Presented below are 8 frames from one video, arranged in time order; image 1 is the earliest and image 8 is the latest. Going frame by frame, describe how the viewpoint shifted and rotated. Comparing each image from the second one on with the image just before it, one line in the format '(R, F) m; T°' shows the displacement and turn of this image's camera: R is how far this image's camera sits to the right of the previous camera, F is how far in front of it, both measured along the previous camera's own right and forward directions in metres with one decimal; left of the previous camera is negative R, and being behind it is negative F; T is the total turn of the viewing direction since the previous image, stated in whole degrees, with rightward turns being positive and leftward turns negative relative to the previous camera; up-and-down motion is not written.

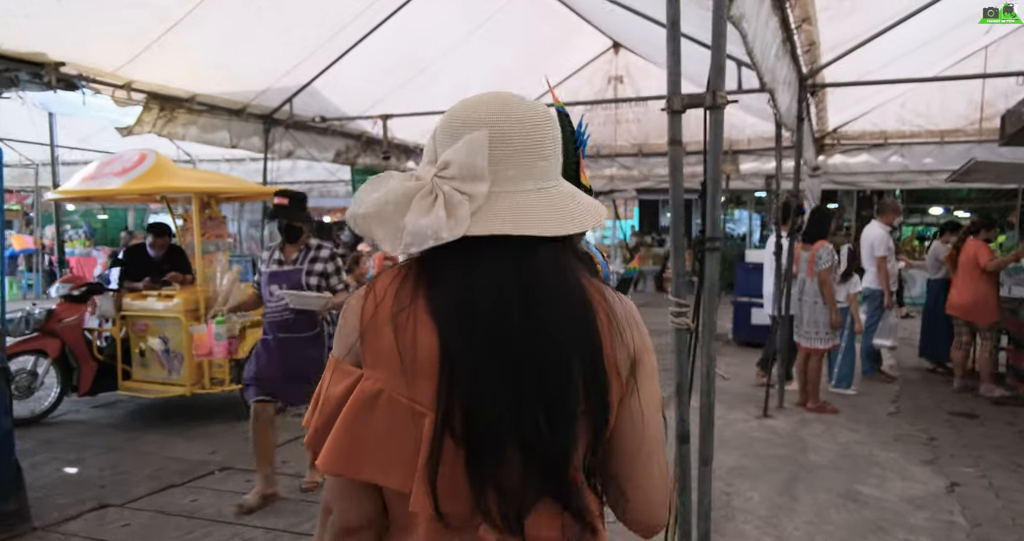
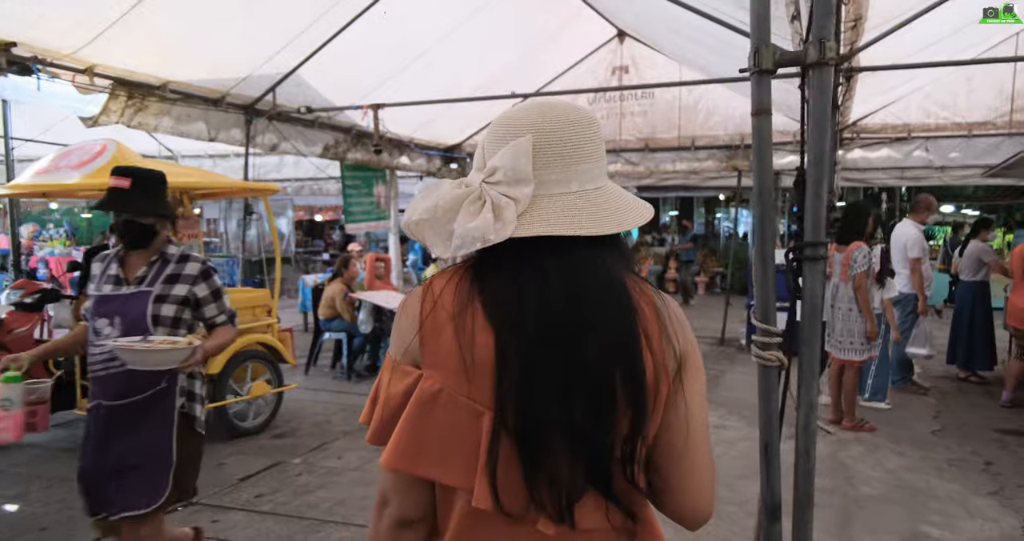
(-0.1, +0.5) m; 0°
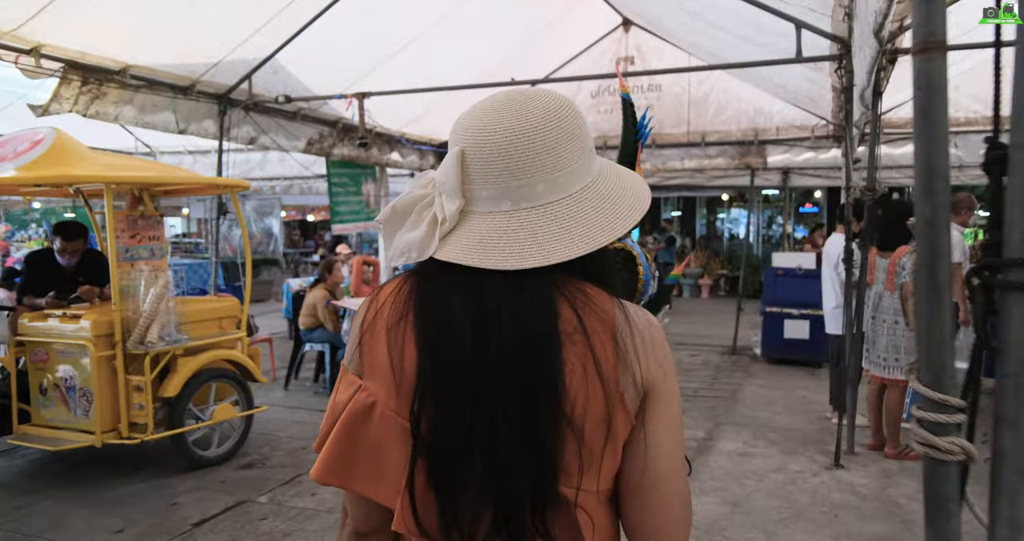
(0.0, +0.6) m; 0°
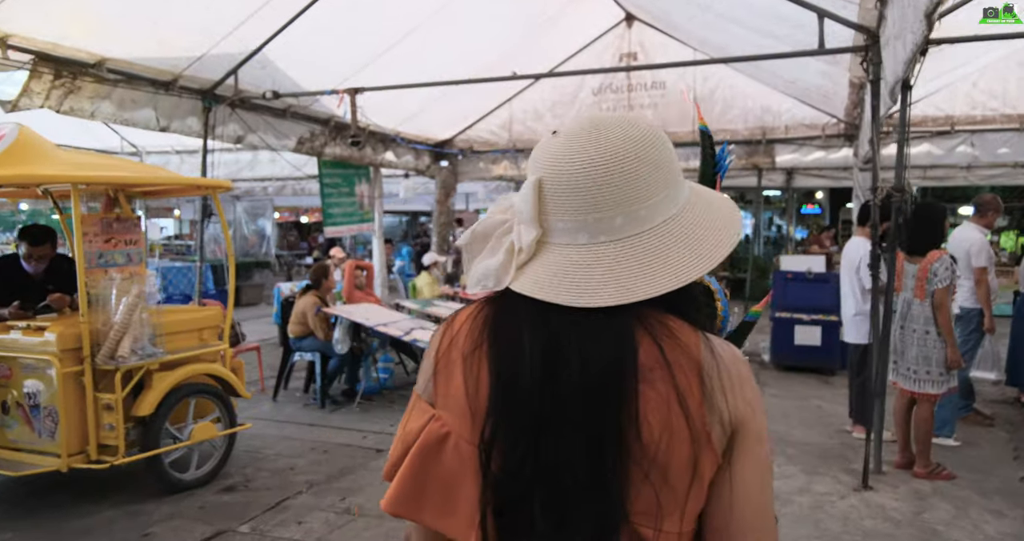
(0.0, +0.3) m; 0°
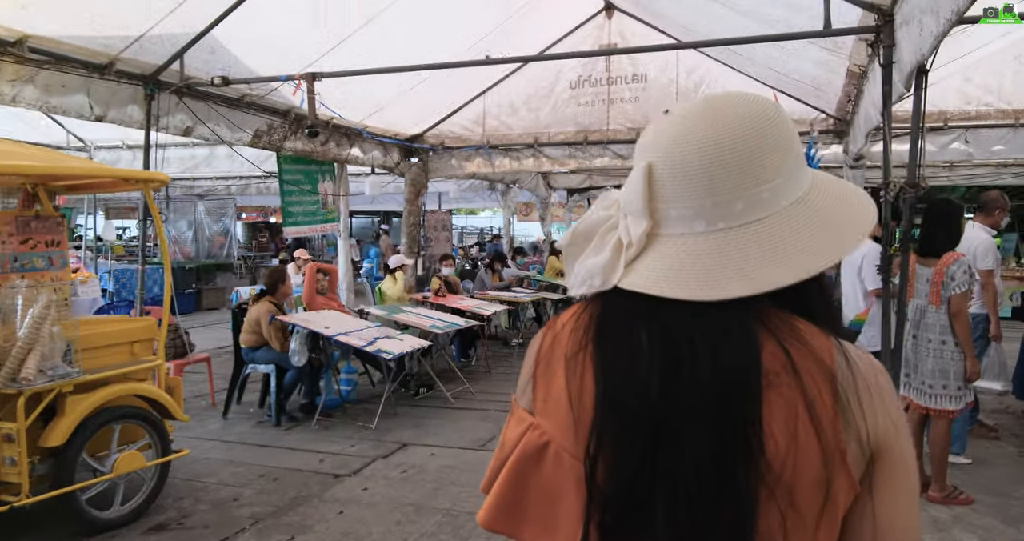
(0.0, +0.5) m; +2°
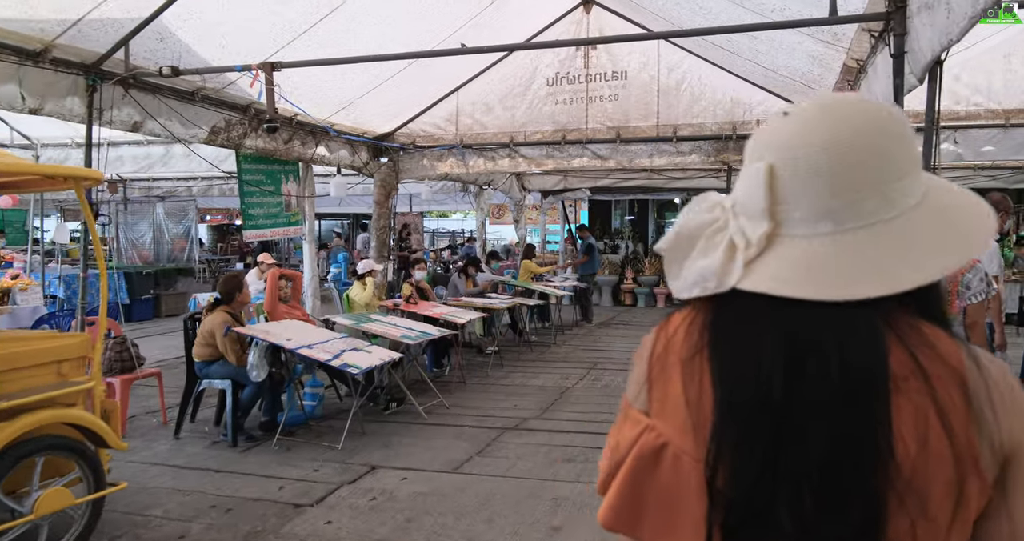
(0.0, +0.4) m; +2°
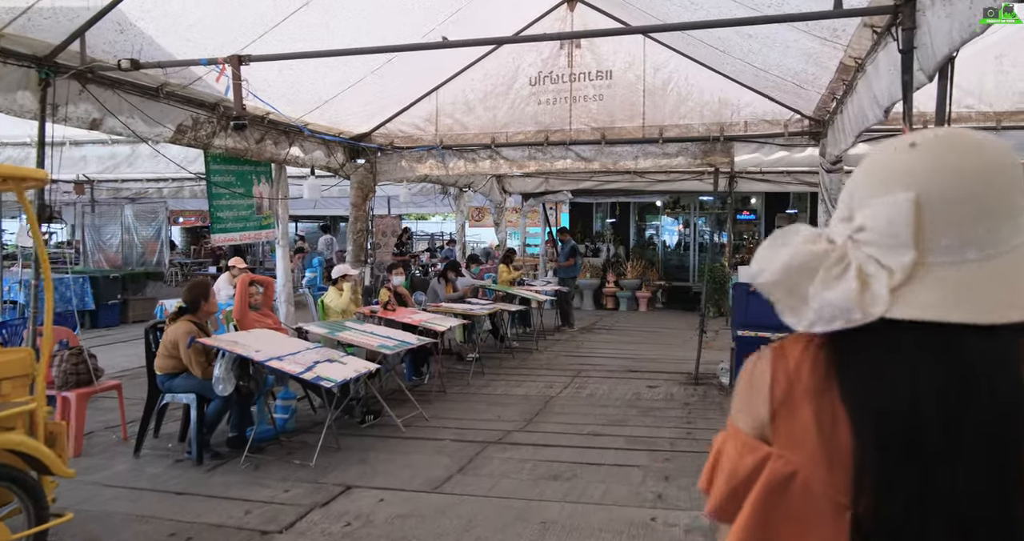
(0.0, +0.2) m; +2°
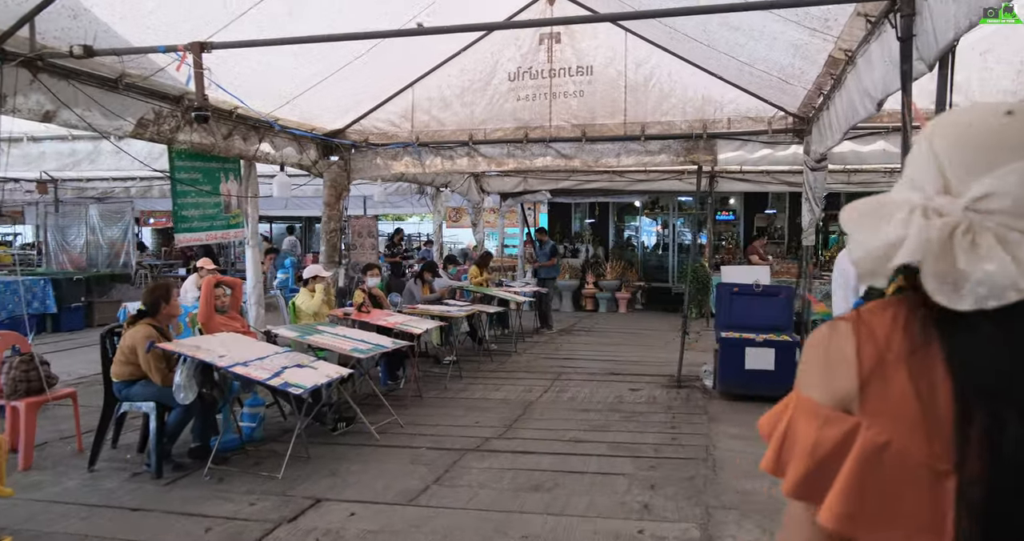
(0.0, +0.2) m; +2°
